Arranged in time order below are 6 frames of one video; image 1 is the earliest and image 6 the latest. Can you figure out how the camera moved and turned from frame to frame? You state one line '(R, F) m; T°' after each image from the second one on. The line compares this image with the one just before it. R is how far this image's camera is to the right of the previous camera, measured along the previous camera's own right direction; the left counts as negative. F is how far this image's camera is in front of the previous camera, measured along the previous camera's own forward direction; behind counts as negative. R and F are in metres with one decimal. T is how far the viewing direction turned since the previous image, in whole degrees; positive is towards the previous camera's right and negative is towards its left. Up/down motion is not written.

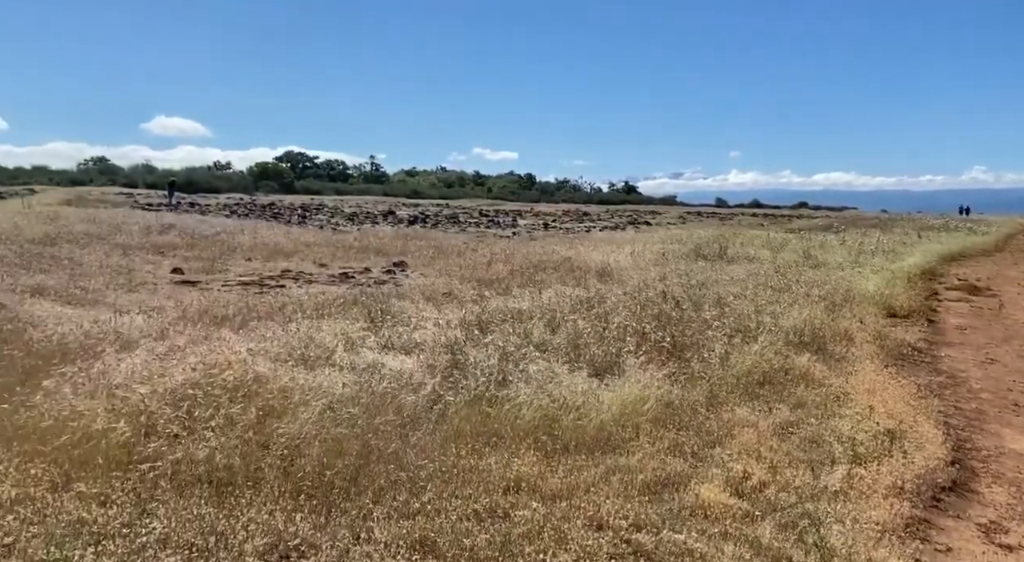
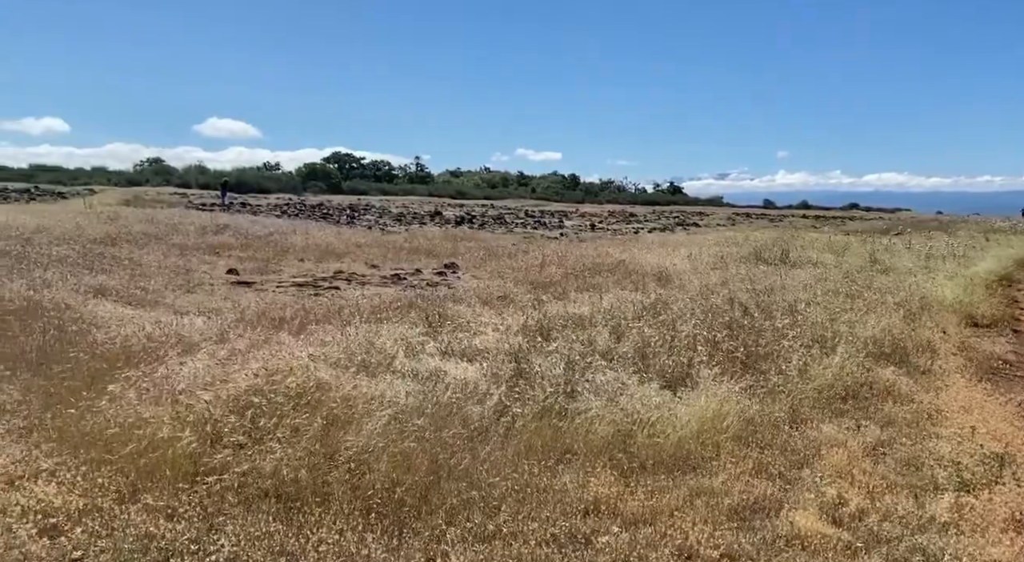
(-0.2, +0.2) m; -3°
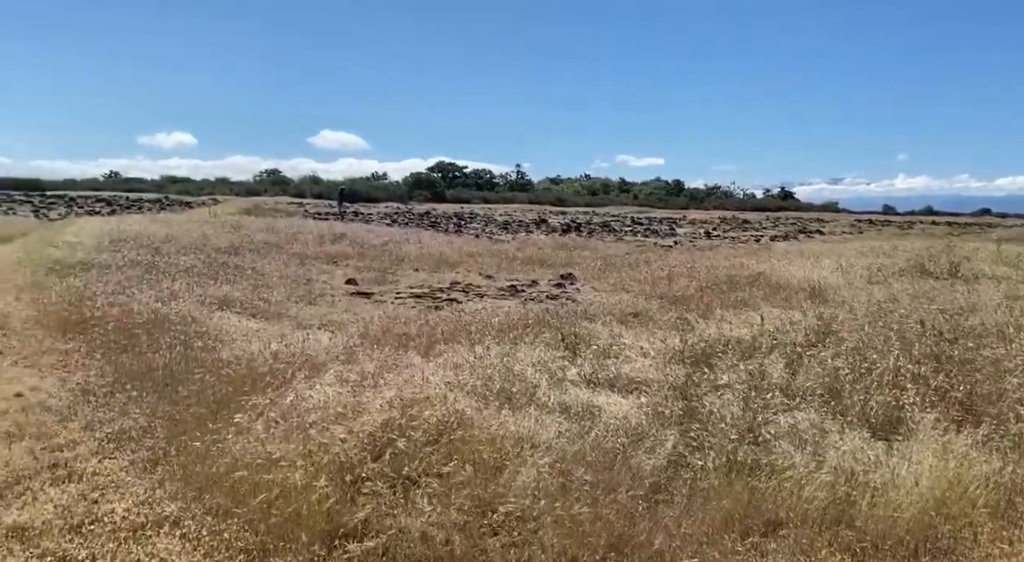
(-0.4, +0.8) m; -7°
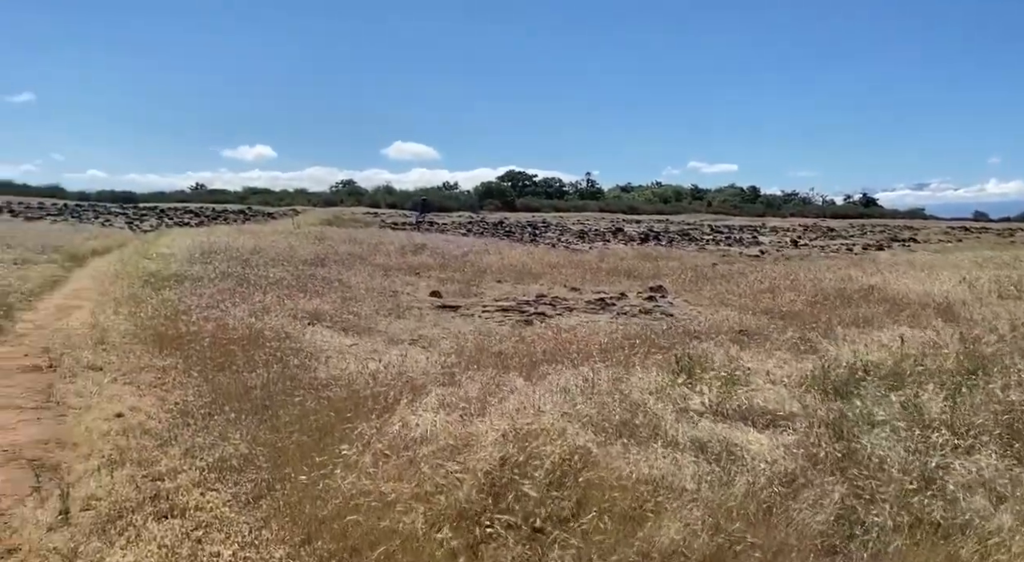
(-0.3, +0.5) m; -5°
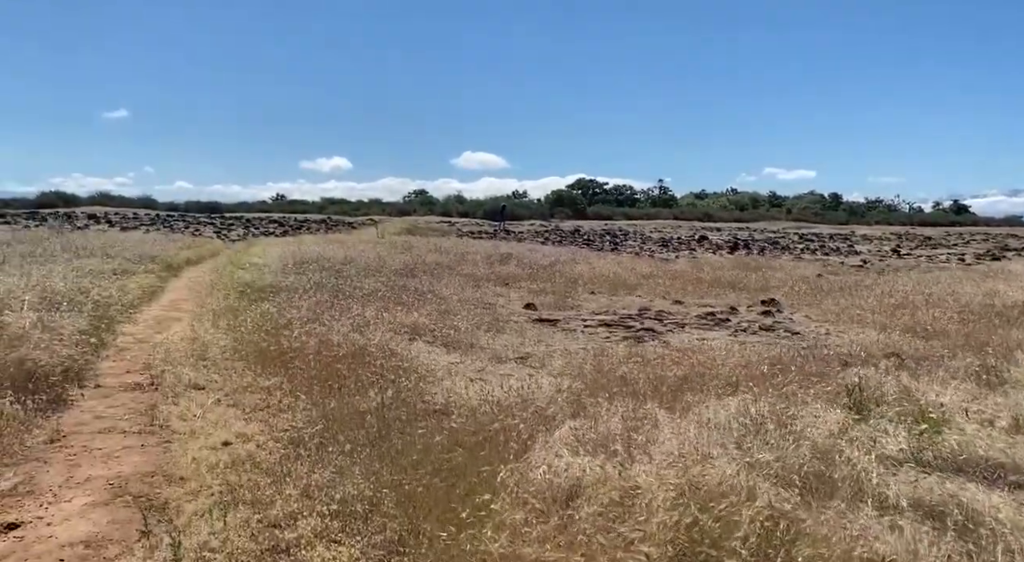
(-0.6, +0.8) m; -5°
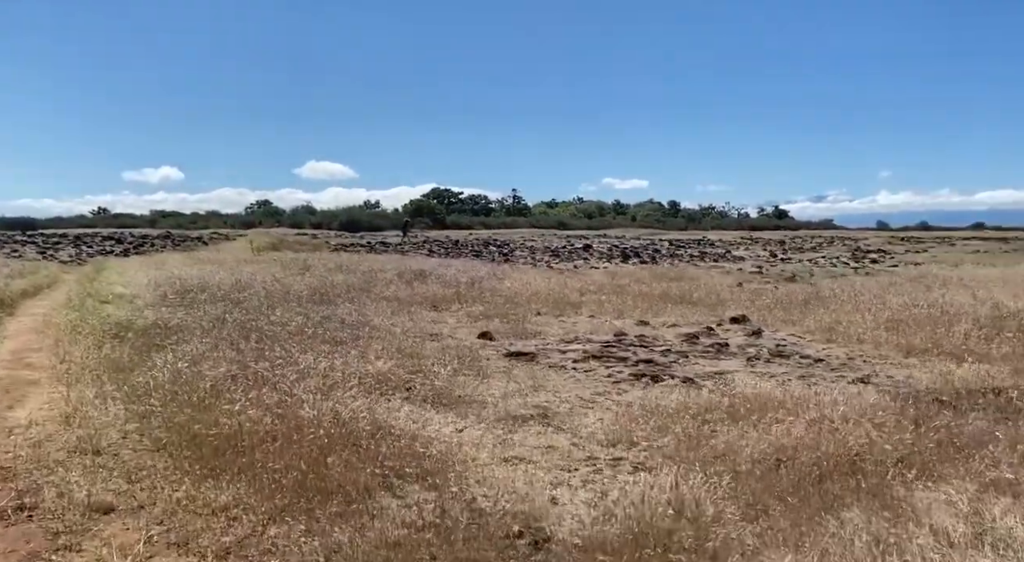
(-1.6, +2.8) m; +10°
